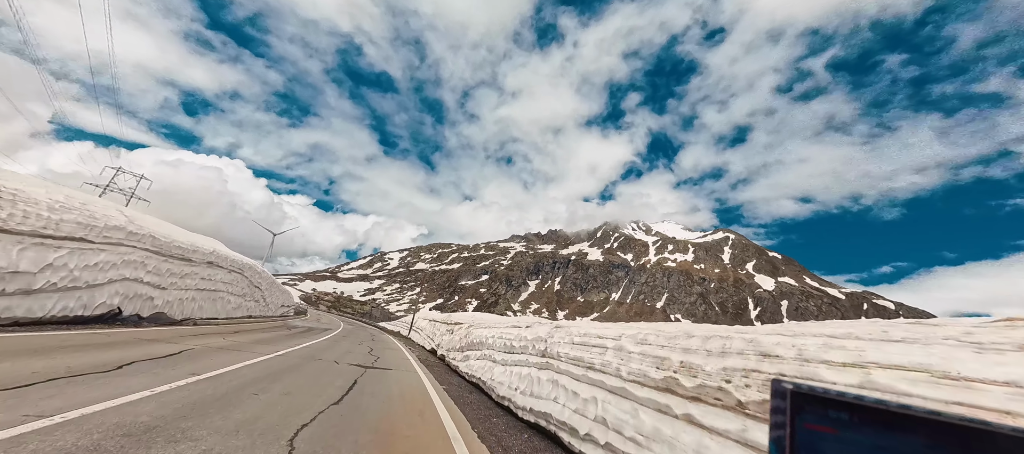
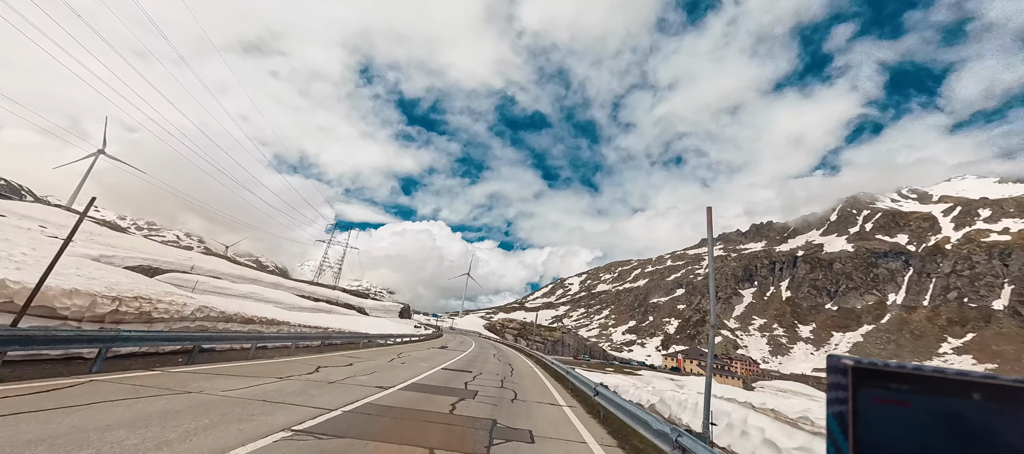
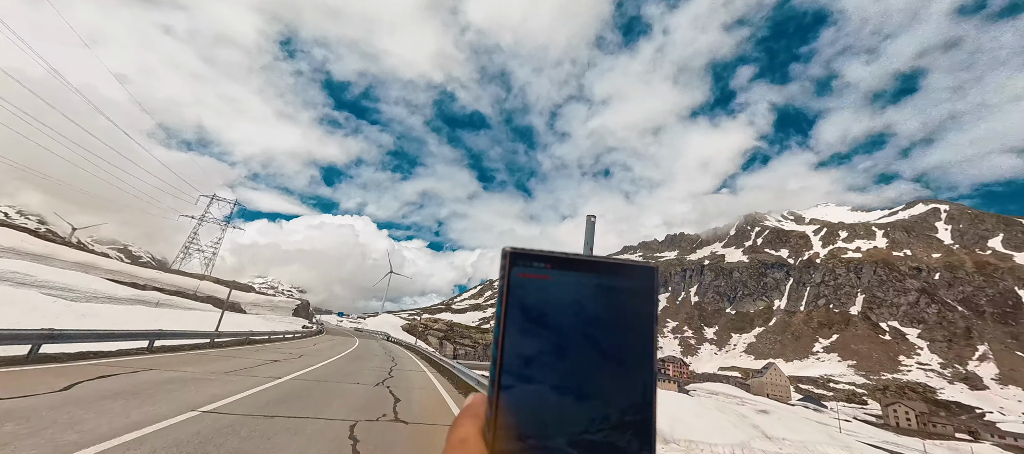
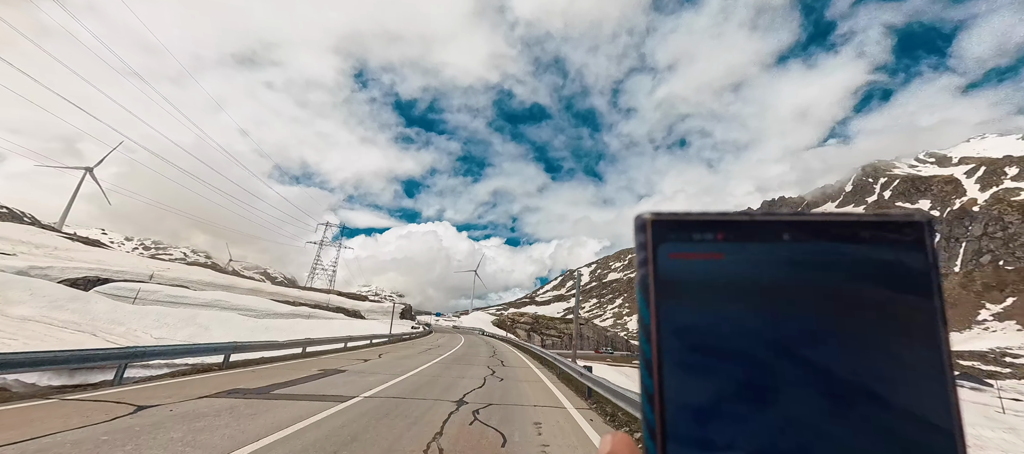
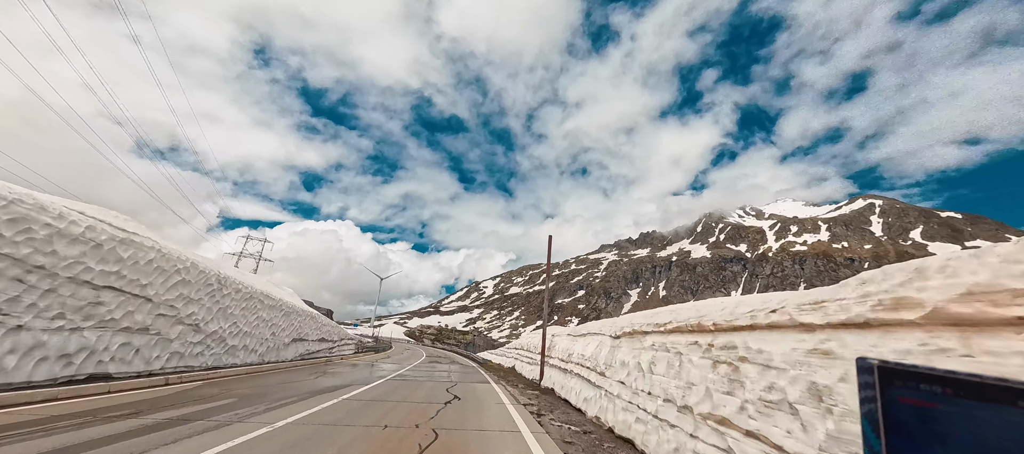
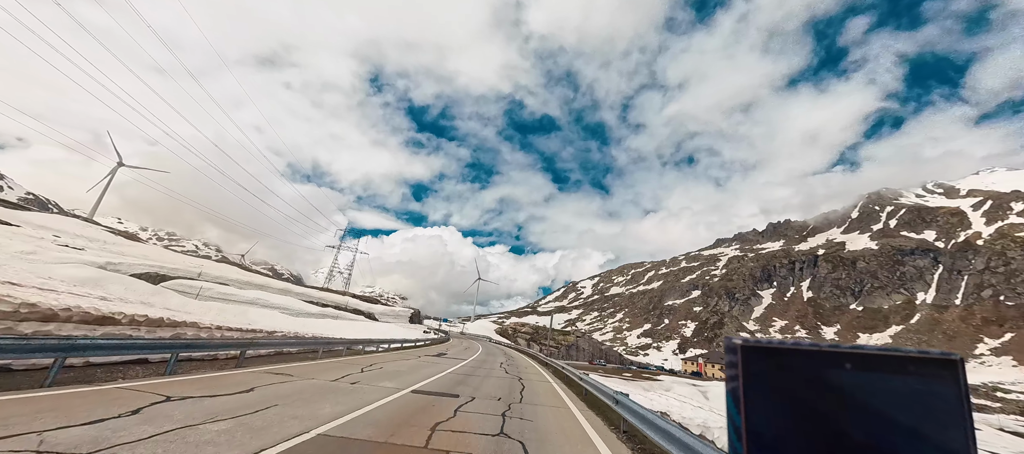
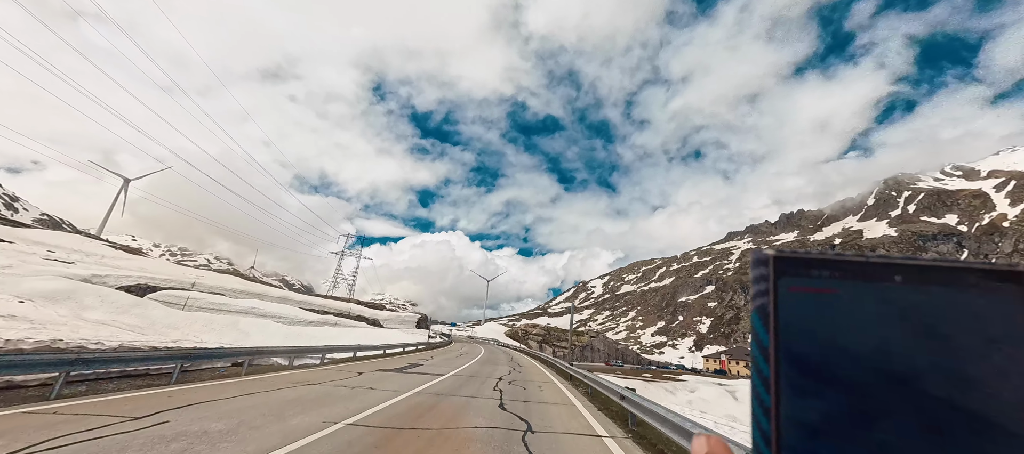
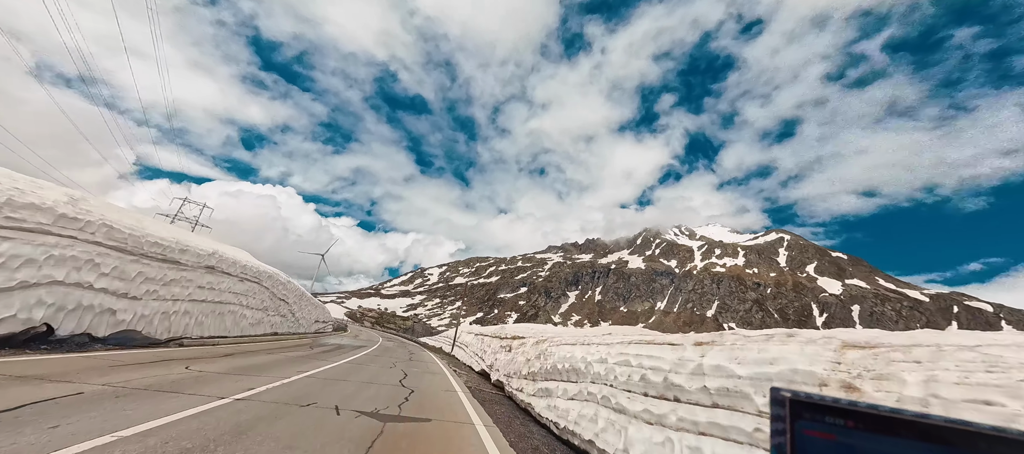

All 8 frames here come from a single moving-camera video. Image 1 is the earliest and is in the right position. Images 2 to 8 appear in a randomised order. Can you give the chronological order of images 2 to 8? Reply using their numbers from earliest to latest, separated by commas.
8, 5, 2, 6, 7, 4, 3
